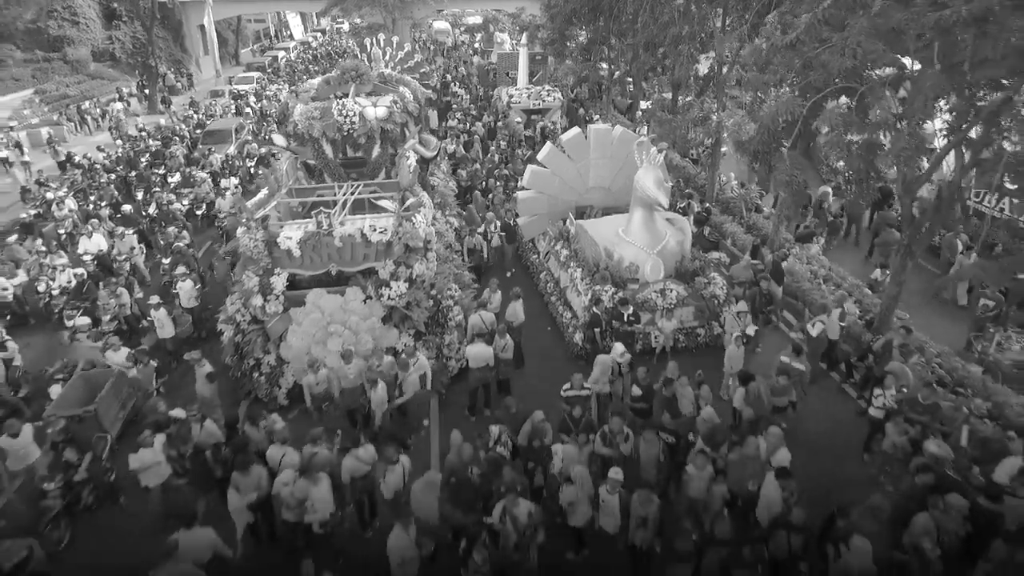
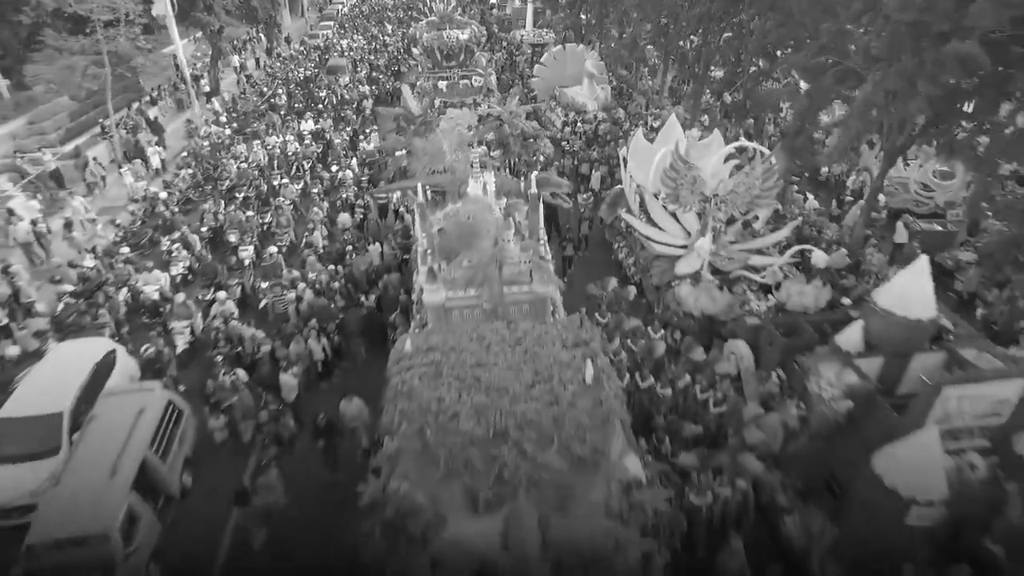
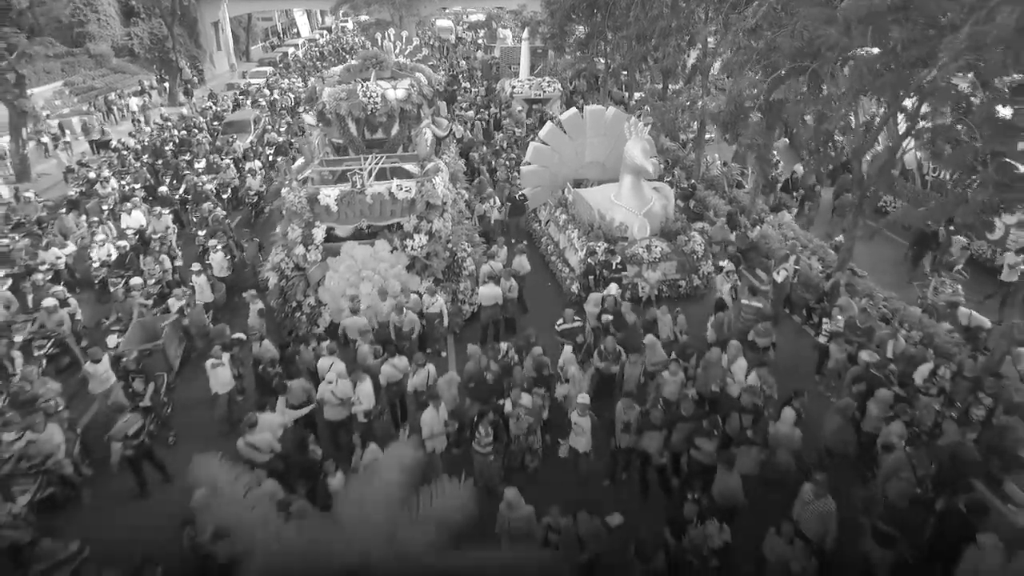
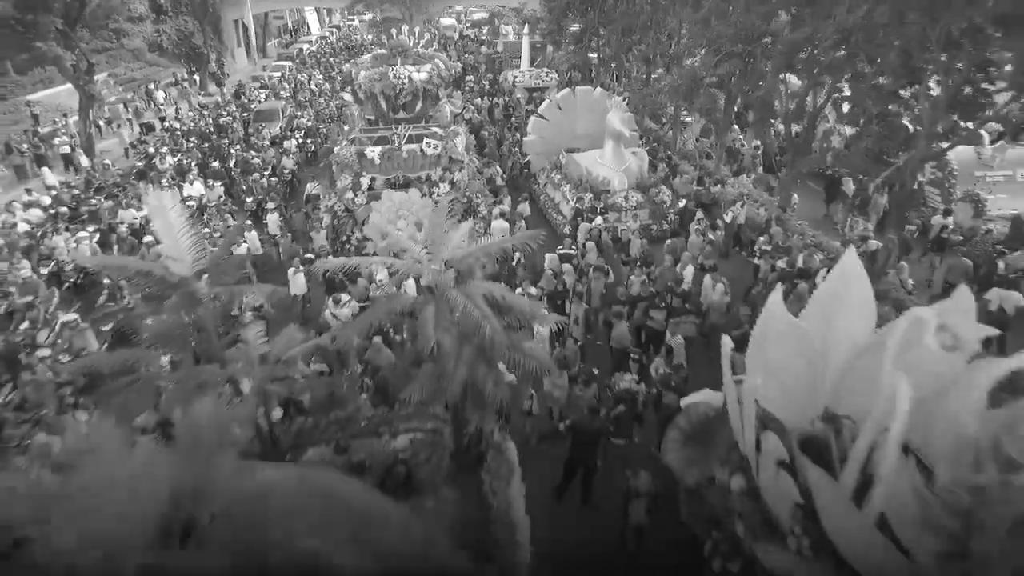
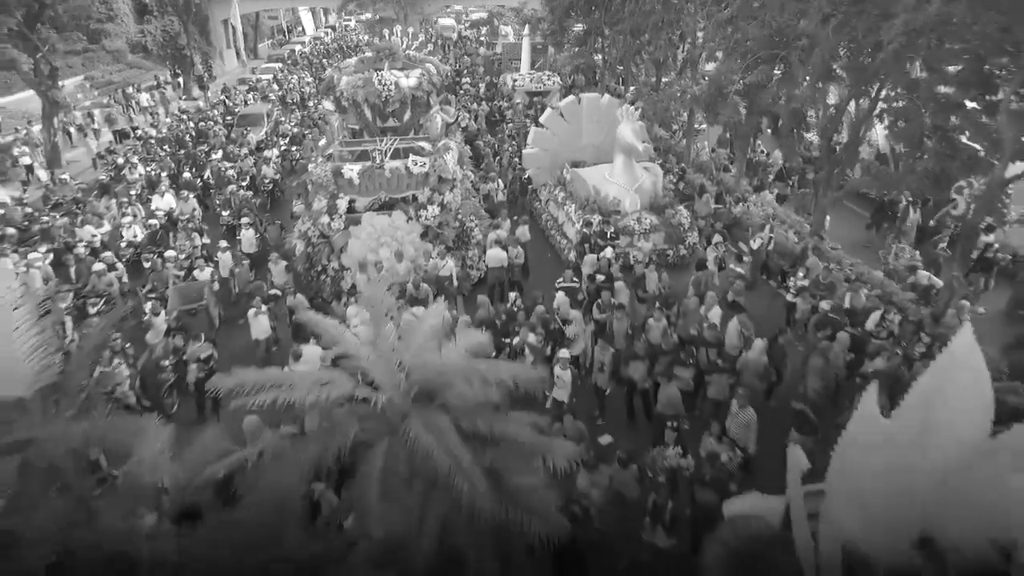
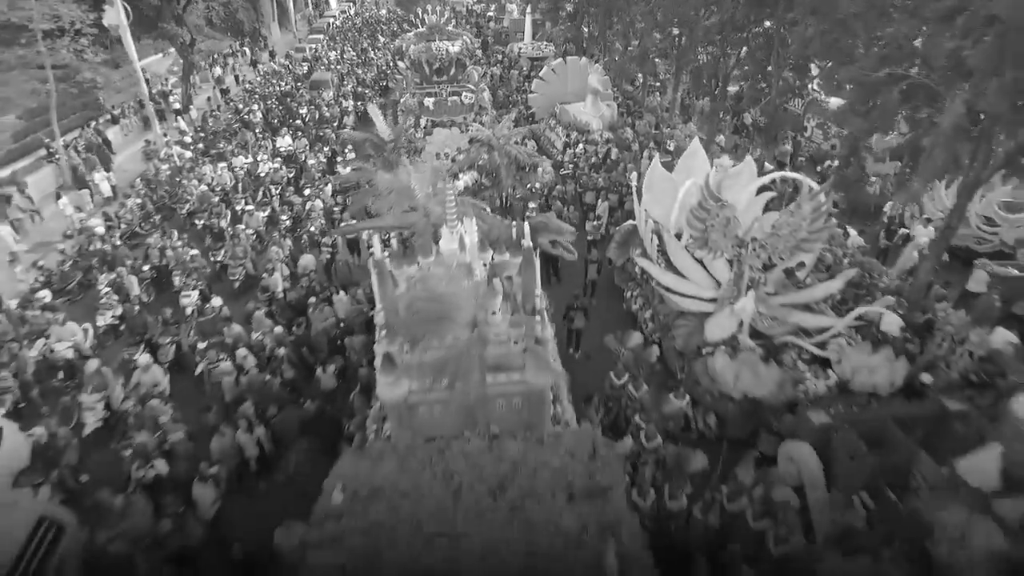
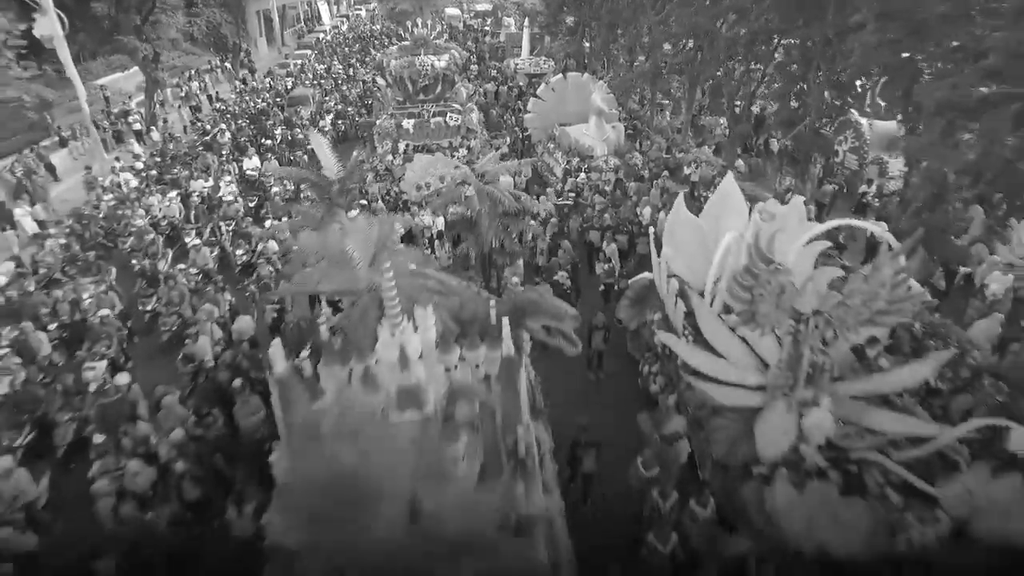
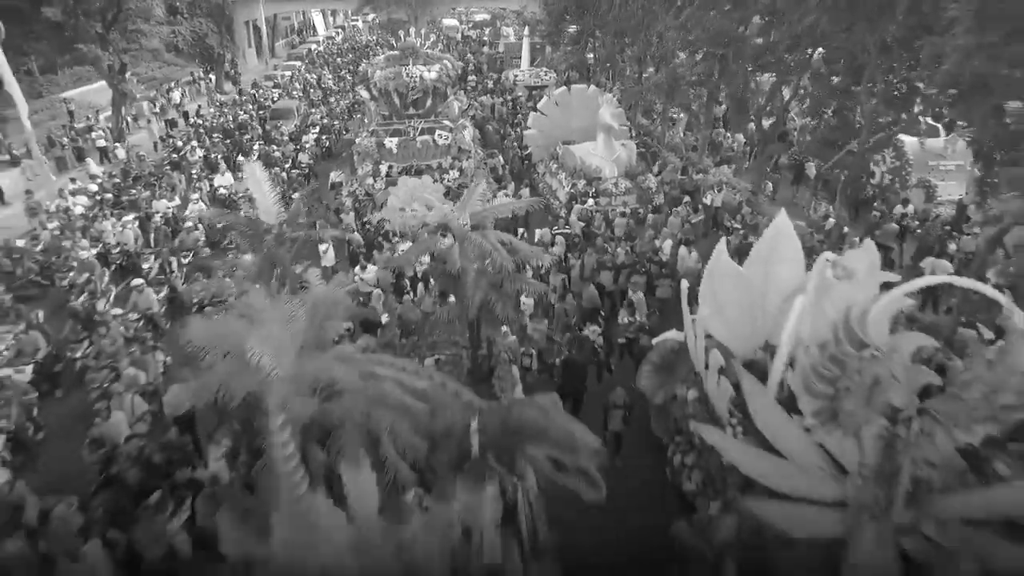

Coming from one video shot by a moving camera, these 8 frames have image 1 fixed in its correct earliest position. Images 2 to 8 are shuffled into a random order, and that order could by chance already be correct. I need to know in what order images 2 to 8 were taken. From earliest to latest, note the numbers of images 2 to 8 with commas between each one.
3, 5, 4, 8, 7, 6, 2
